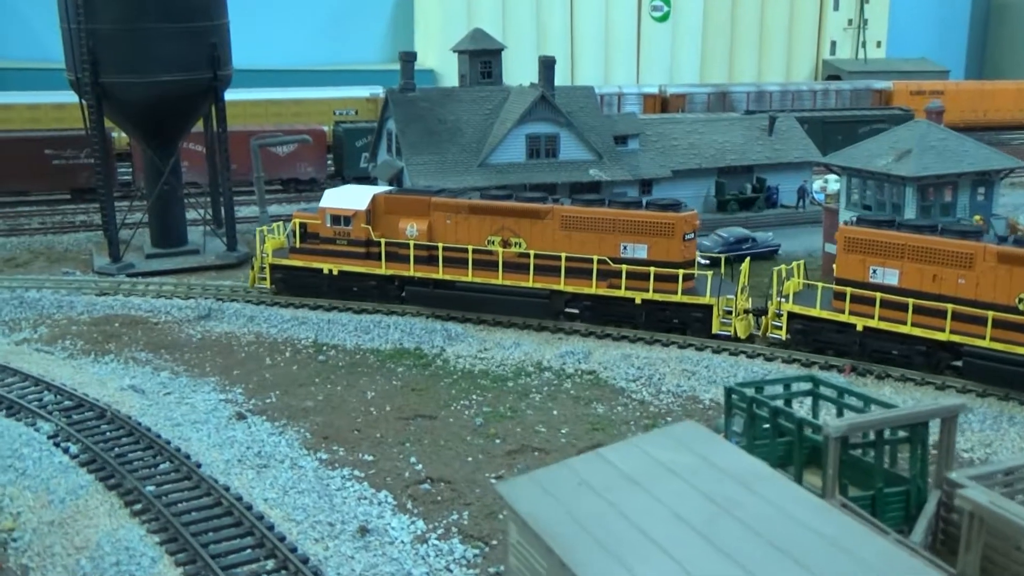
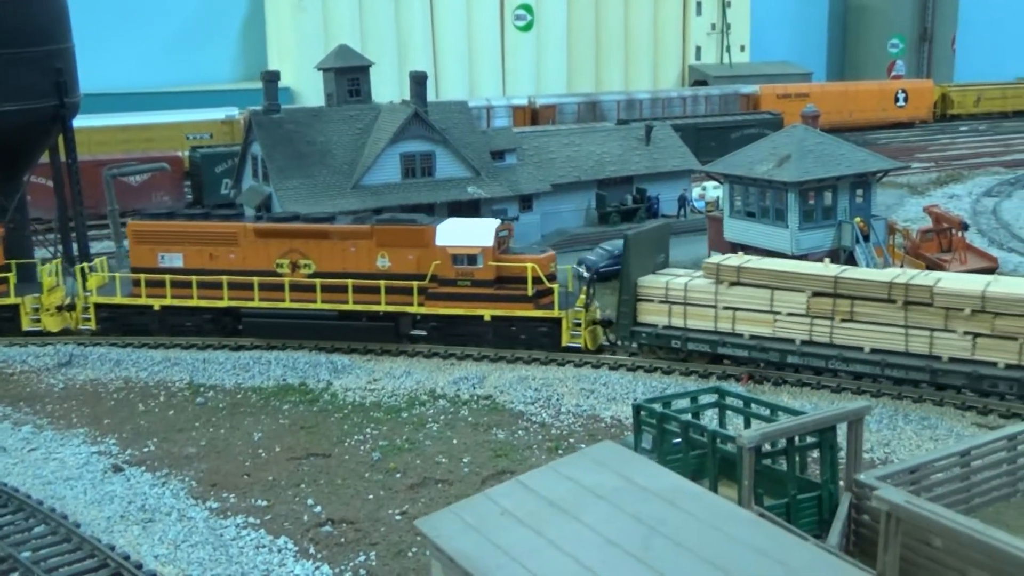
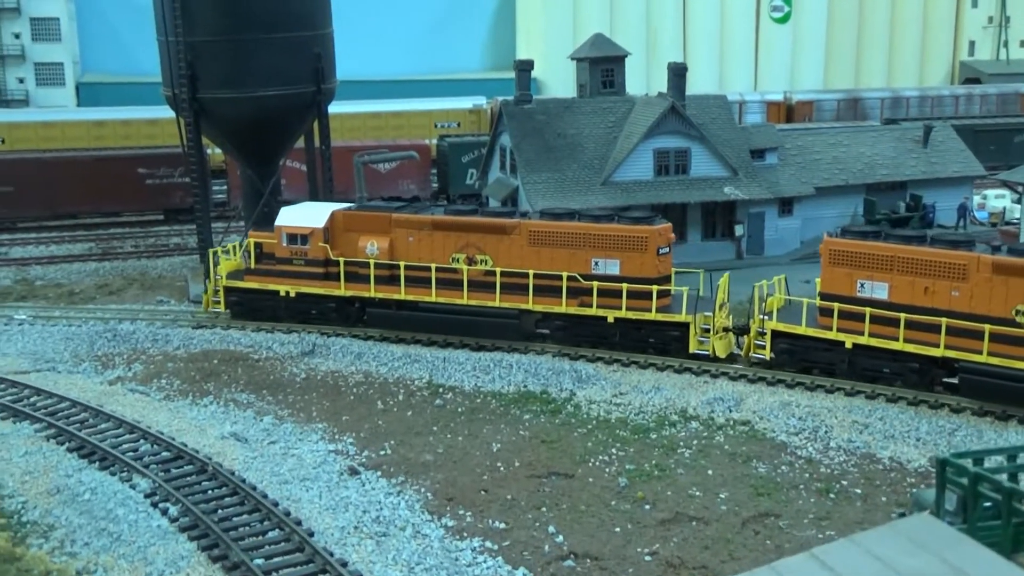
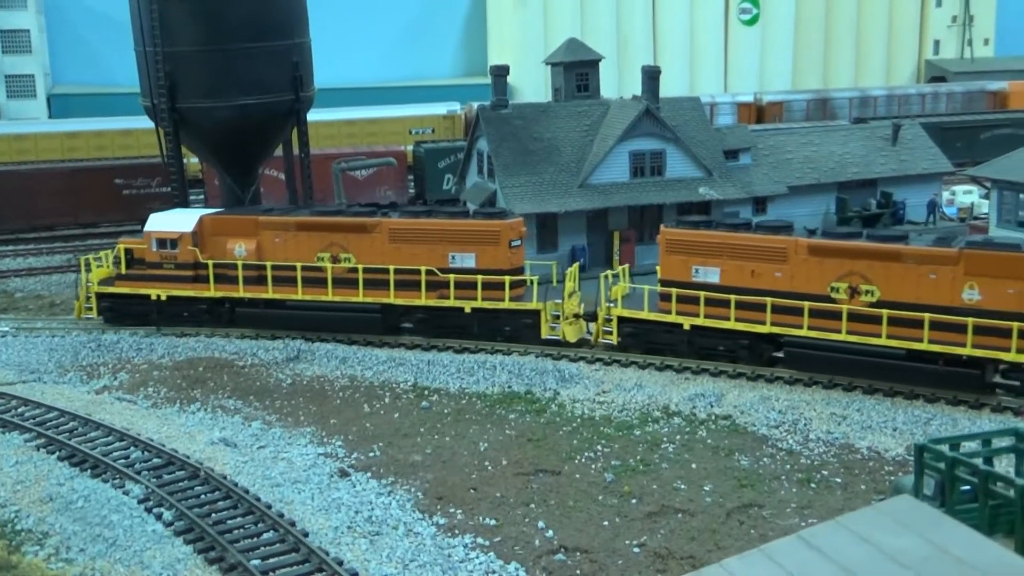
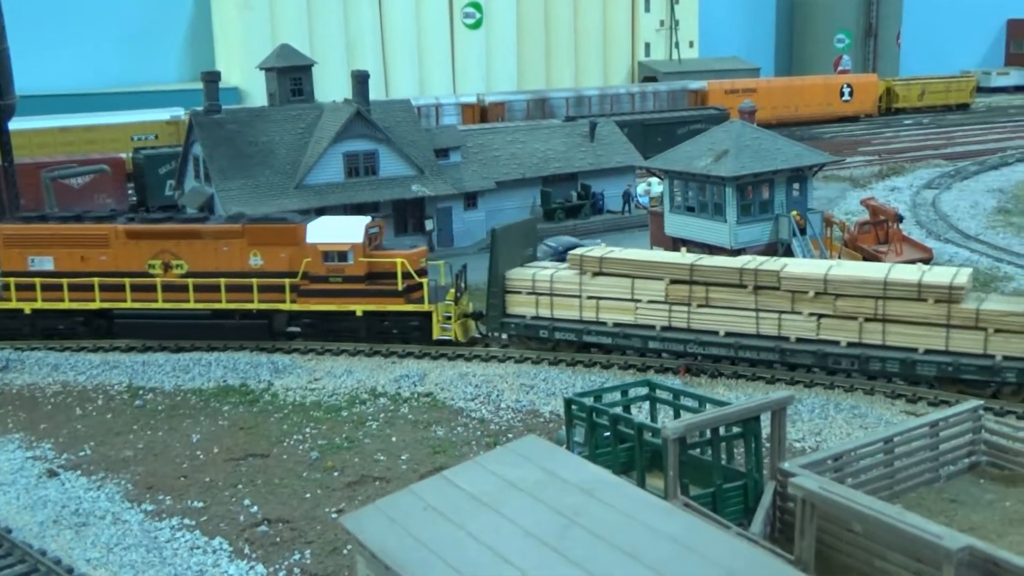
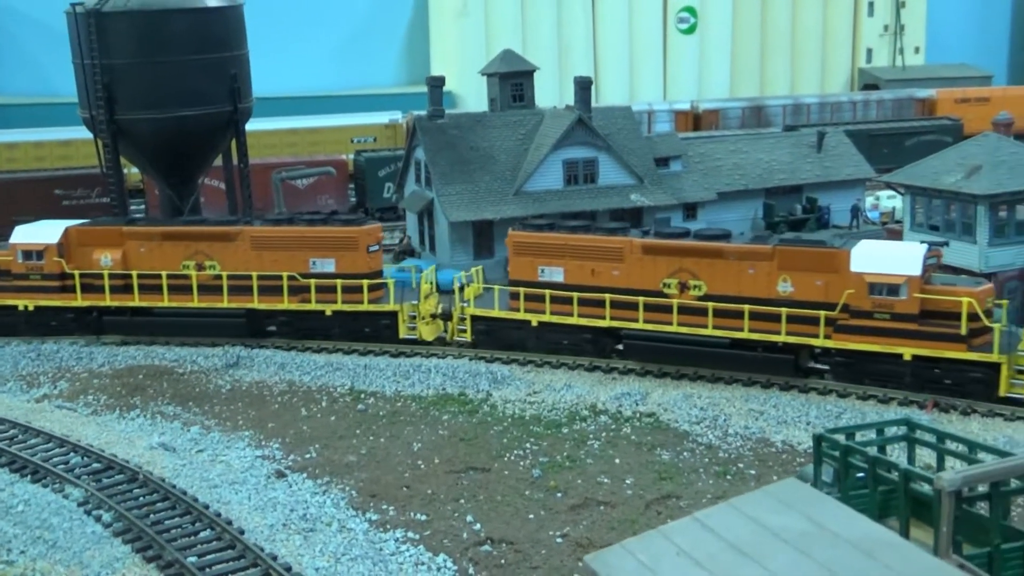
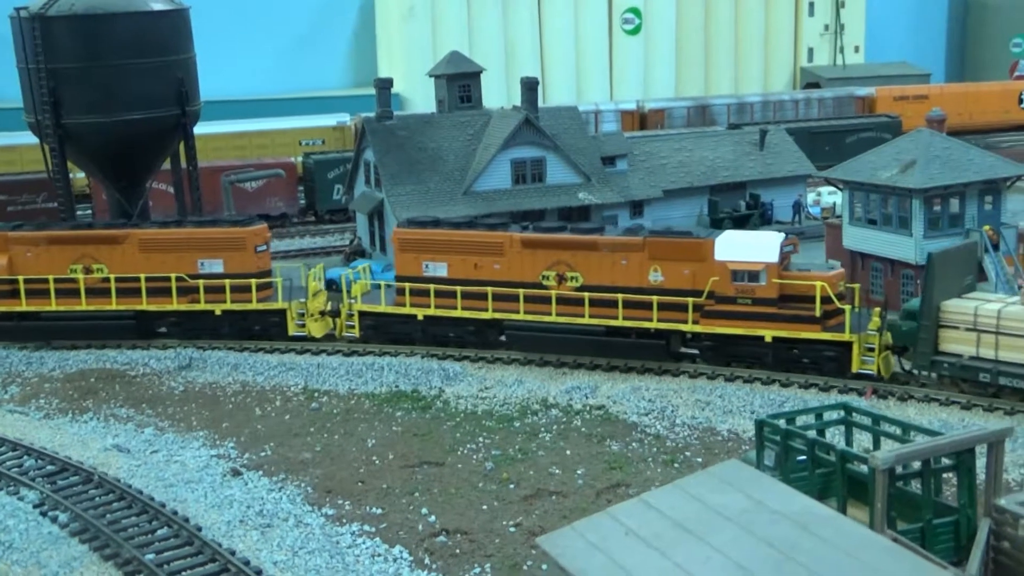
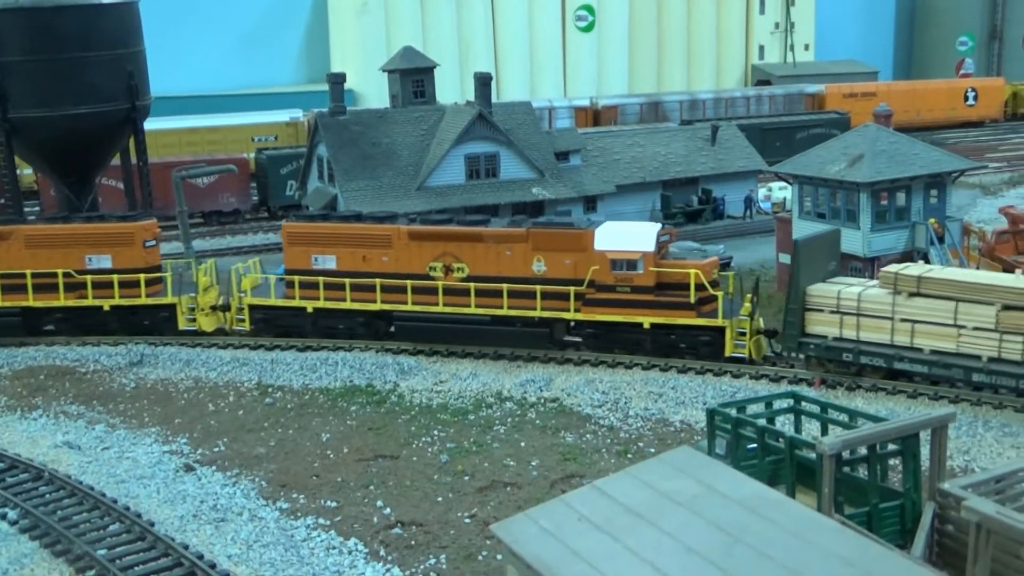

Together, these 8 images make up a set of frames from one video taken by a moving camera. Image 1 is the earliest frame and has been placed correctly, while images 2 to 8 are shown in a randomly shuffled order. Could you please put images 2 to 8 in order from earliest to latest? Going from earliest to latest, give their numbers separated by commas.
3, 4, 6, 7, 8, 2, 5
